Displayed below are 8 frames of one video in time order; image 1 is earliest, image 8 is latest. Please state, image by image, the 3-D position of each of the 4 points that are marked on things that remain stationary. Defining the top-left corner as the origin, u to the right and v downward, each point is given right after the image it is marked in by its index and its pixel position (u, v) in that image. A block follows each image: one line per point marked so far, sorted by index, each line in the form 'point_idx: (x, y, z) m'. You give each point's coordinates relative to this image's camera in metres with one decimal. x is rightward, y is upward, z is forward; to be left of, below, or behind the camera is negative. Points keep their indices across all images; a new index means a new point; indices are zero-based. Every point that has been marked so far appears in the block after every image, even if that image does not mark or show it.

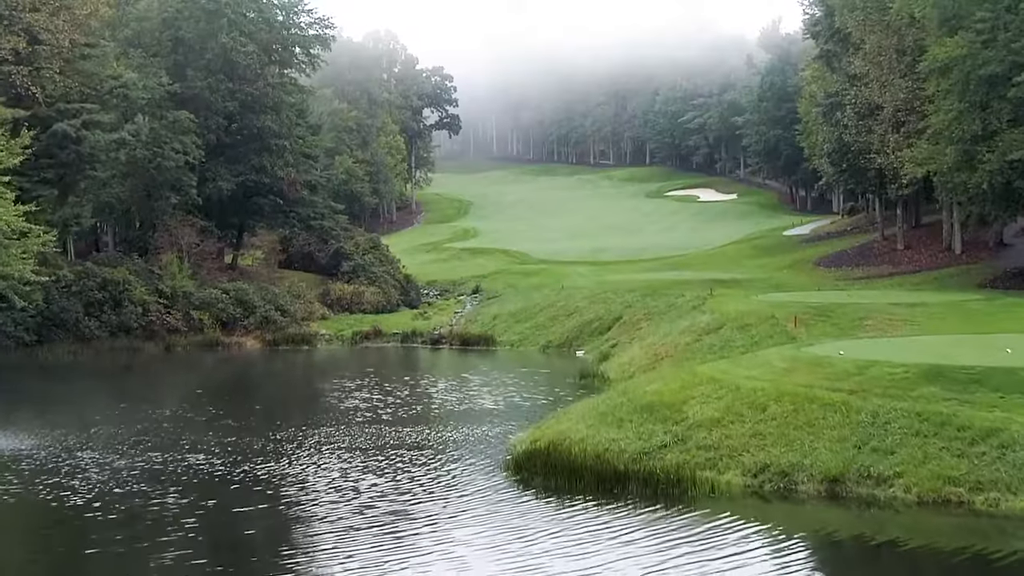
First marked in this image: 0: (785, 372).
0: (+2.6, -0.8, +16.6) m
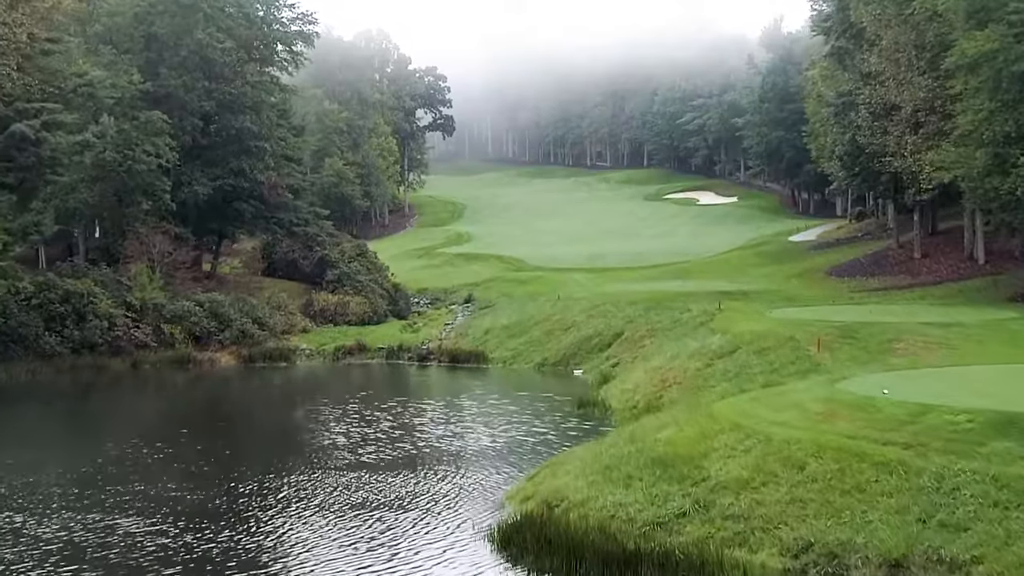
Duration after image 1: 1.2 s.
0: (+2.5, -1.1, +14.0) m
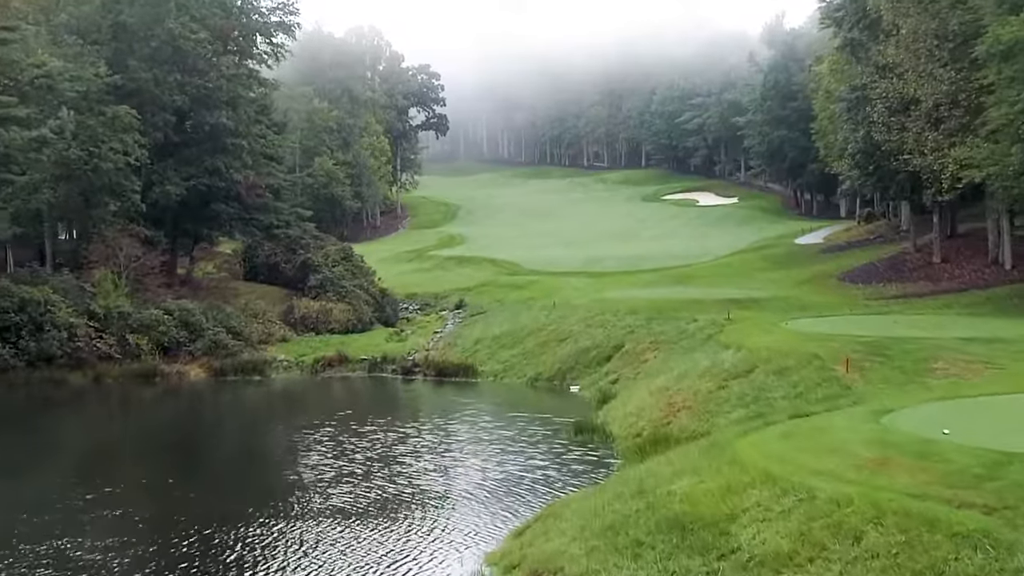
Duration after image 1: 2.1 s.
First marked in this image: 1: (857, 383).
0: (+2.4, -1.2, +11.4) m
1: (+3.8, -1.0, +18.8) m
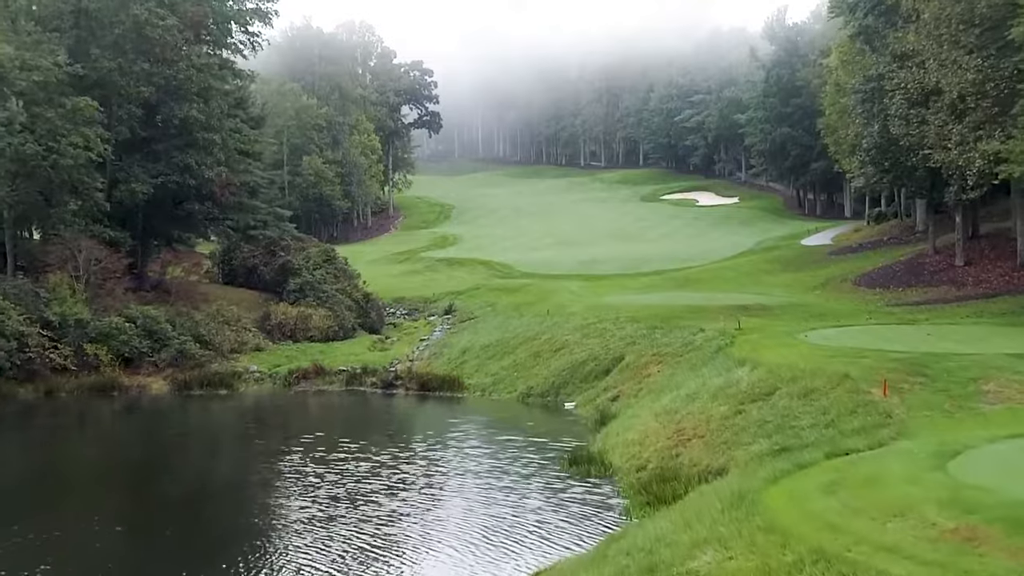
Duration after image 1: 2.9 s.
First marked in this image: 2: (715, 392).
0: (+2.3, -1.3, +8.7) m
1: (+3.6, -1.1, +16.1) m
2: (+2.3, -1.2, +19.4) m
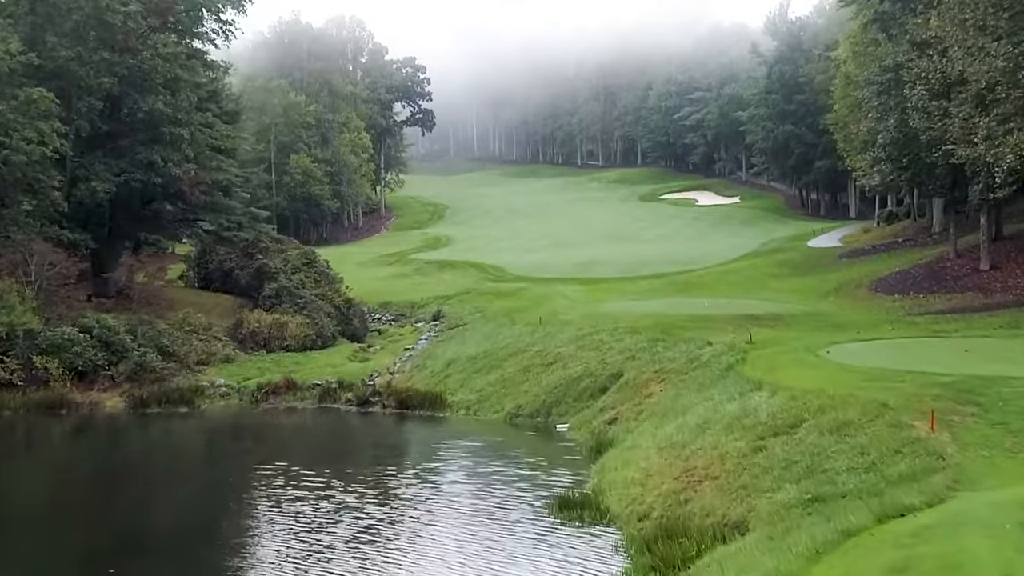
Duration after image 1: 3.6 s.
0: (+2.1, -1.4, +6.1) m
1: (+3.4, -1.2, +13.4) m
2: (+2.1, -1.3, +16.7) m
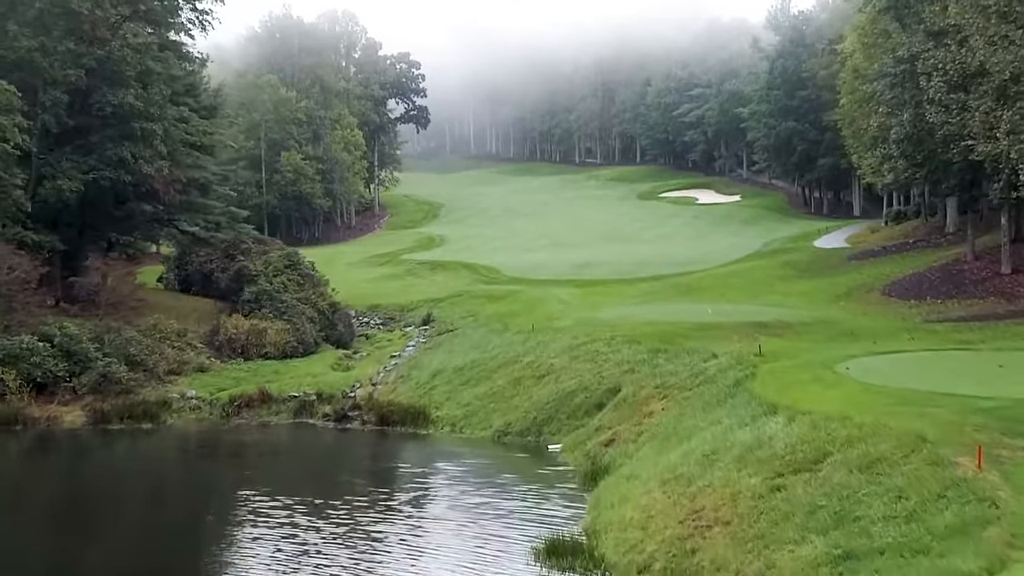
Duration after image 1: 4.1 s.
0: (+1.9, -1.5, +4.1) m
1: (+3.3, -1.4, +11.5) m
2: (+2.0, -1.4, +14.7) m
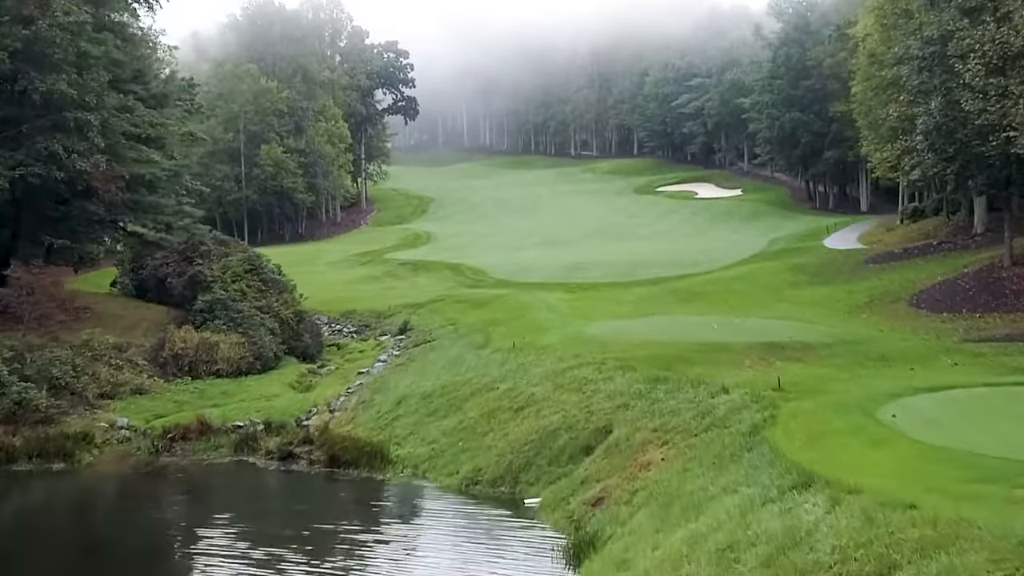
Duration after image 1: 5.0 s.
0: (+1.6, -1.8, +0.3) m
1: (+3.0, -1.6, +7.7) m
2: (+1.6, -1.6, +10.9) m
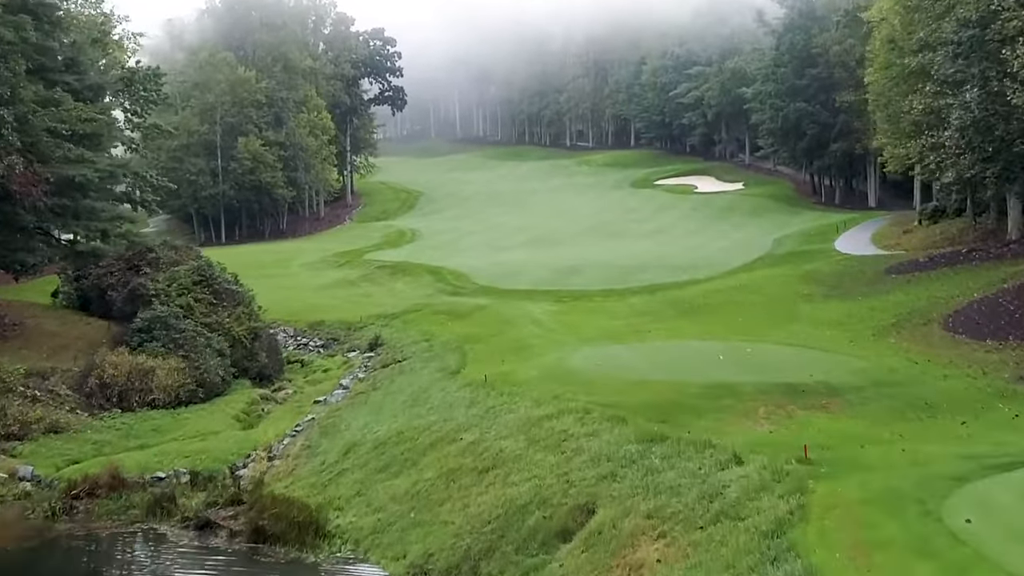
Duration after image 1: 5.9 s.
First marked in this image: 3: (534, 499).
0: (+1.3, -2.3, -3.5) m
1: (+2.6, -2.1, +3.9) m
2: (+1.3, -2.1, +7.1) m
3: (+0.2, -2.0, +16.0) m
